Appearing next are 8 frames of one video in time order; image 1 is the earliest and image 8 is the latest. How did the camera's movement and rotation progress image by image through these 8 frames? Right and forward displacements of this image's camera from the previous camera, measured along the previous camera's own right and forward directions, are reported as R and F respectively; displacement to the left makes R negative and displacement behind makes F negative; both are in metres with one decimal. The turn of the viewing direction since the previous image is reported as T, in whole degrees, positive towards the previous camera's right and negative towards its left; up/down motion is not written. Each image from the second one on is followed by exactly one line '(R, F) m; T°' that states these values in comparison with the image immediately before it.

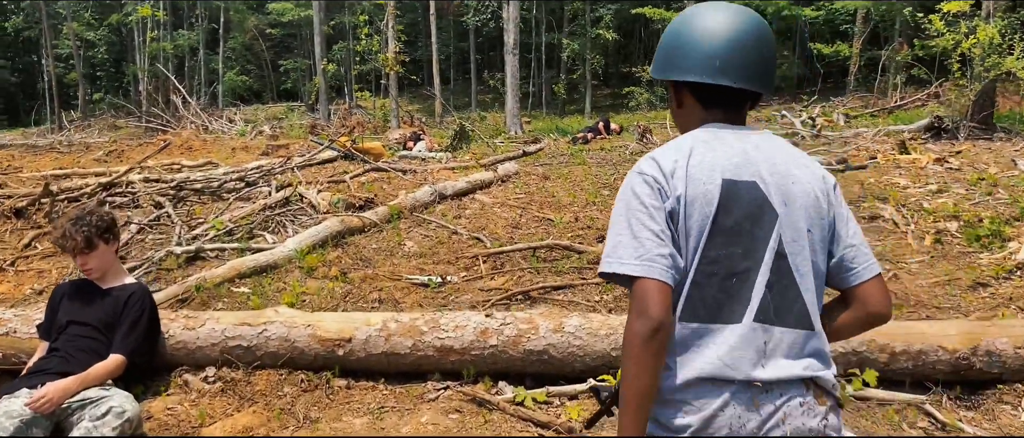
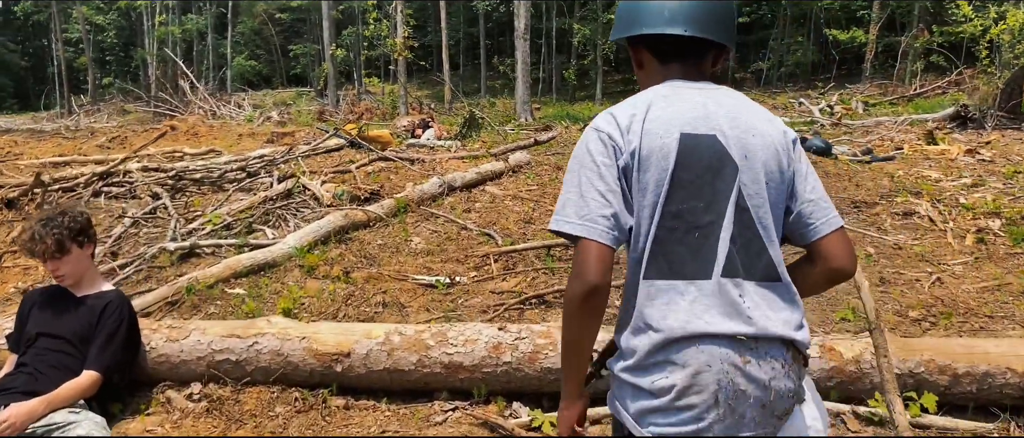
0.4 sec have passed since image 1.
(0.0, +0.3) m; -1°
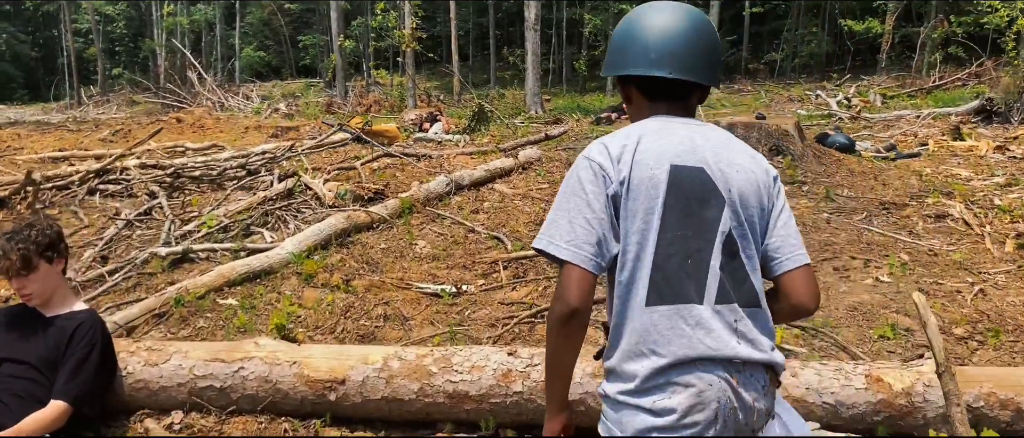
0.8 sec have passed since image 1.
(0.0, +0.3) m; -1°
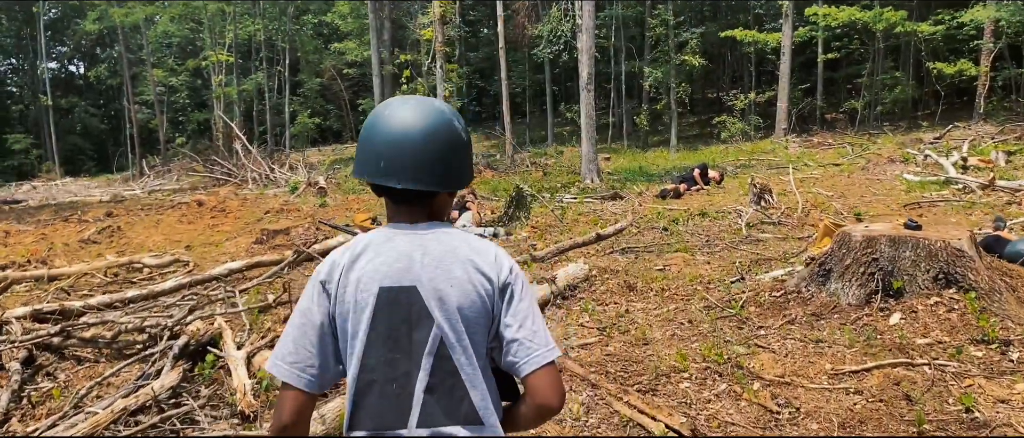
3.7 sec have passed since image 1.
(+0.2, +2.2) m; -4°
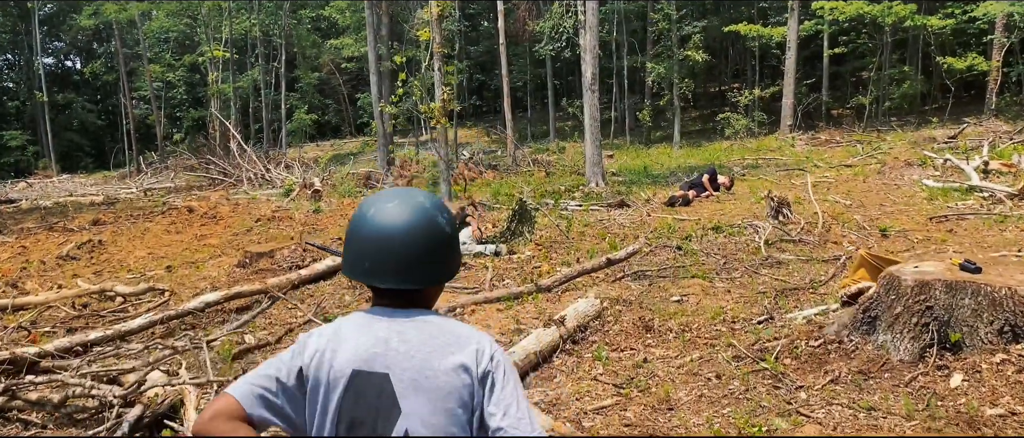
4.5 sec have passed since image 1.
(0.0, +0.6) m; 0°
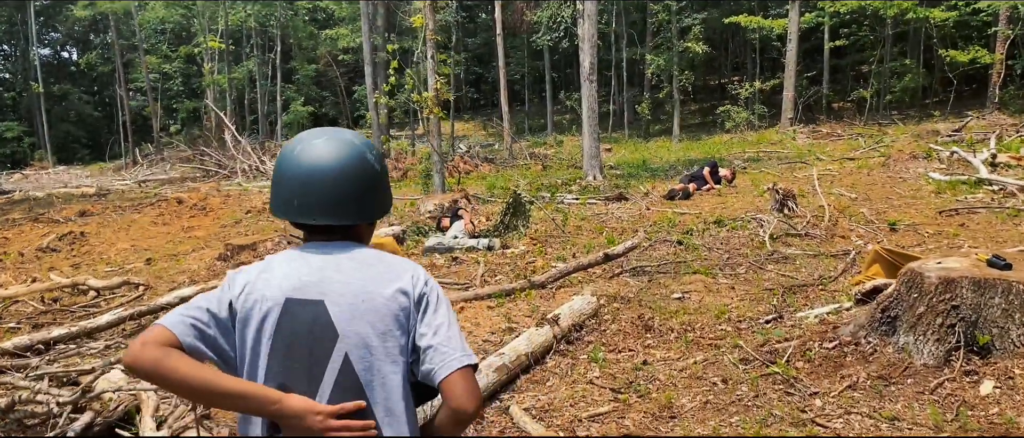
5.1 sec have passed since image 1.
(0.0, +0.3) m; 0°
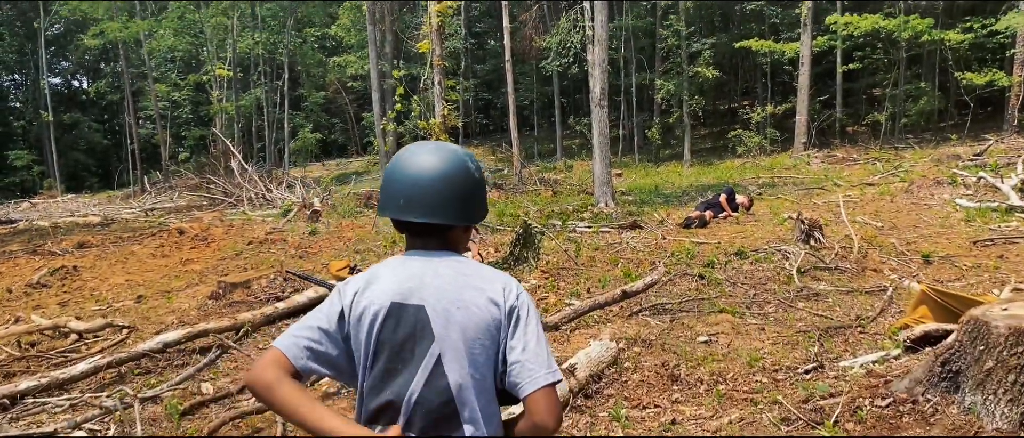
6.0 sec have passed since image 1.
(0.0, +0.4) m; -1°
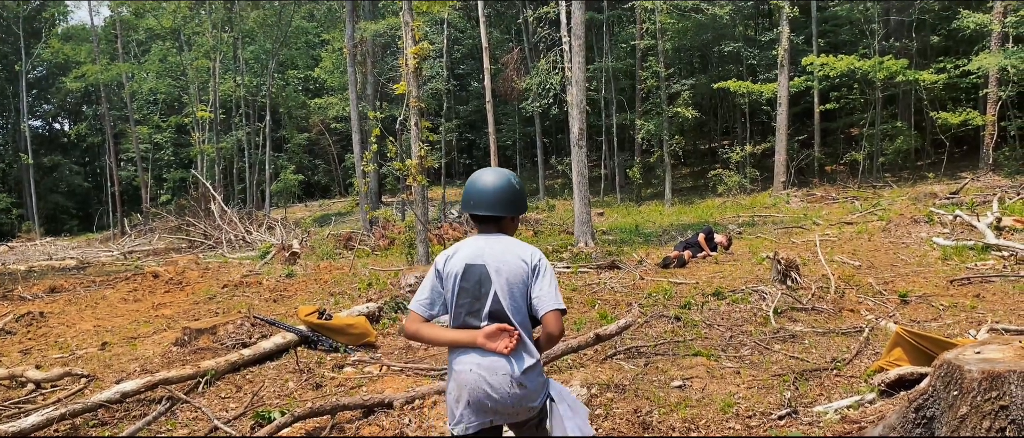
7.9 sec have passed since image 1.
(+0.1, +0.1) m; +1°
